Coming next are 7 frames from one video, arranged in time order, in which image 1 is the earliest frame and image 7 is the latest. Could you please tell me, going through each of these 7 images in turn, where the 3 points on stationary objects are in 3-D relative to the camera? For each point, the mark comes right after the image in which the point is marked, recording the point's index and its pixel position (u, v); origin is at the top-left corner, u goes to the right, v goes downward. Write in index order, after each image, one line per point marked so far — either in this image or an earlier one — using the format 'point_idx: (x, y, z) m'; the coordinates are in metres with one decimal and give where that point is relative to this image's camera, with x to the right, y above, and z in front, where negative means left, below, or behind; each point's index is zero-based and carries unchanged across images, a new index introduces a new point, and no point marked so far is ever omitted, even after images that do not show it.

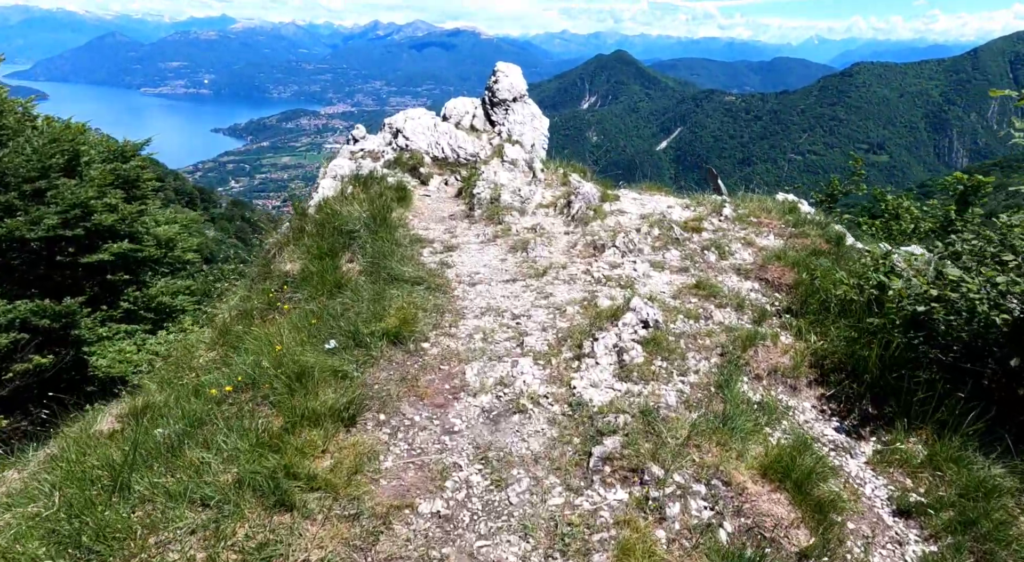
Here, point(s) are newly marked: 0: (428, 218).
0: (-1.9, +1.4, +16.6) m
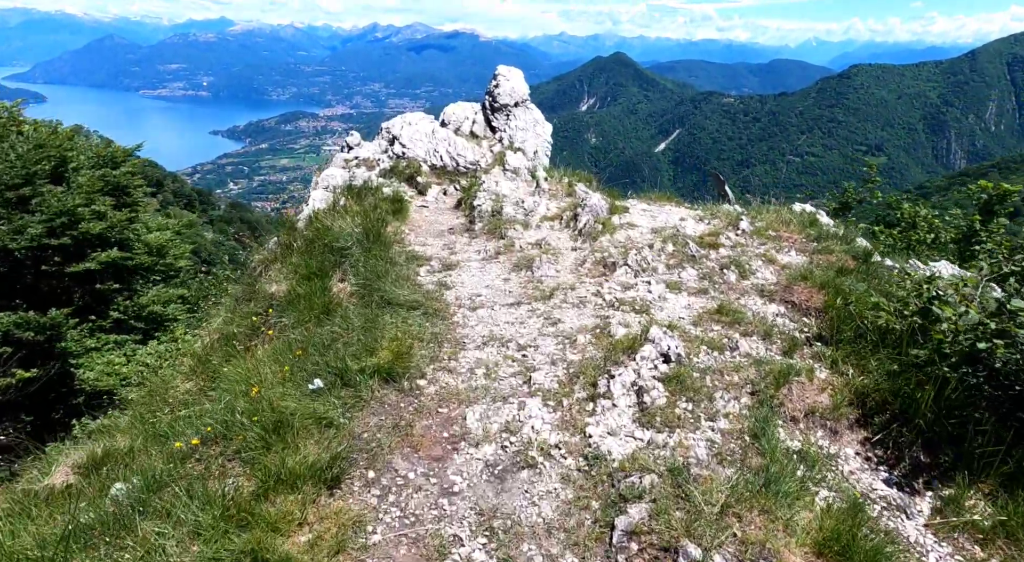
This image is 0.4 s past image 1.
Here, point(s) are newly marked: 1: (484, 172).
0: (-1.8, +1.0, +15.6) m
1: (-0.7, +2.8, +19.5) m
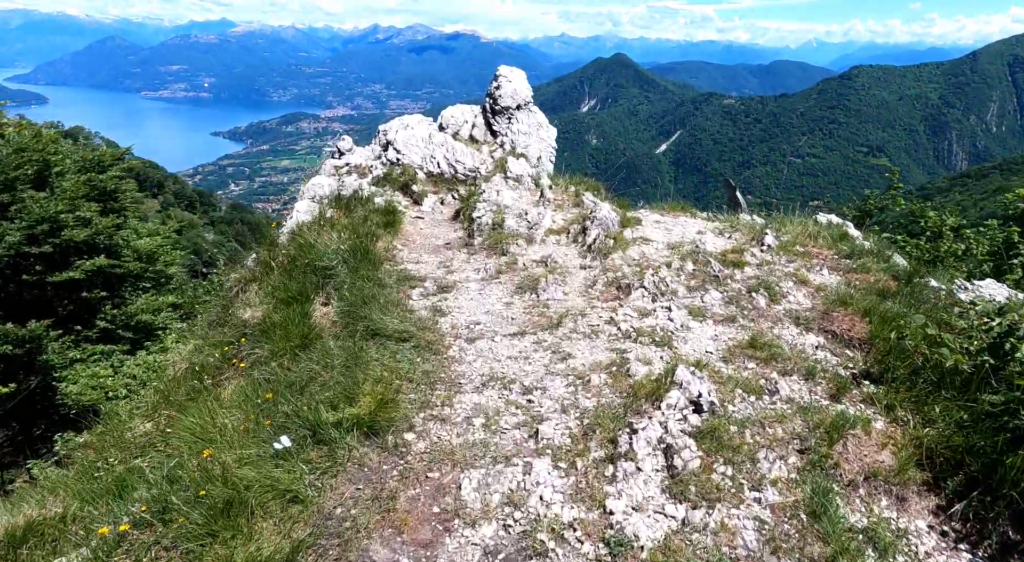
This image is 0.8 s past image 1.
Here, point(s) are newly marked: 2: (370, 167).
0: (-1.8, +0.6, +14.3) m
1: (-0.7, +2.5, +18.1) m
2: (-3.7, +2.9, +19.0) m
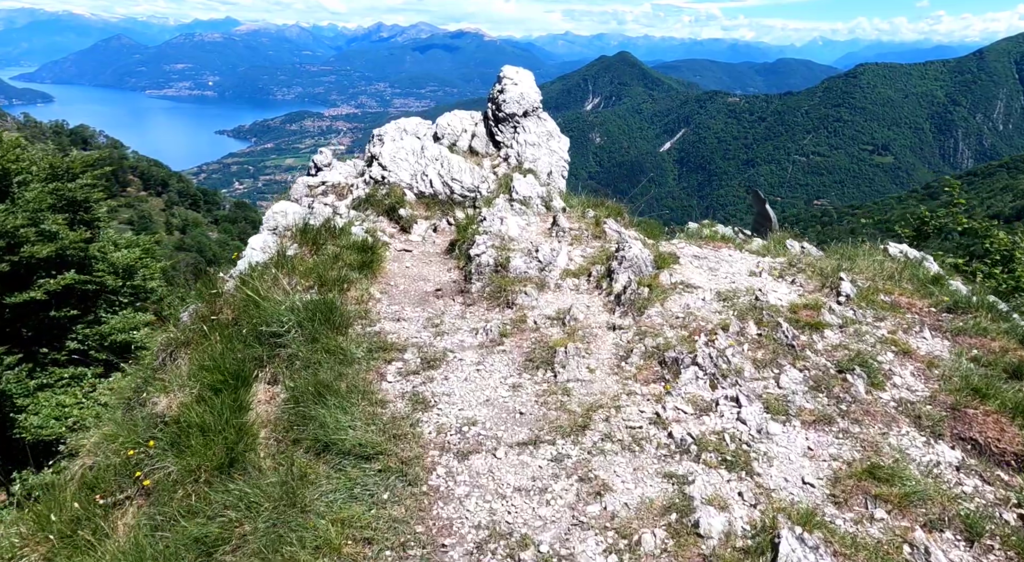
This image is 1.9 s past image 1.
0: (-1.7, -0.2, +11.4) m
1: (-0.6, +1.6, +15.2) m
2: (-3.5, +2.1, +16.1) m
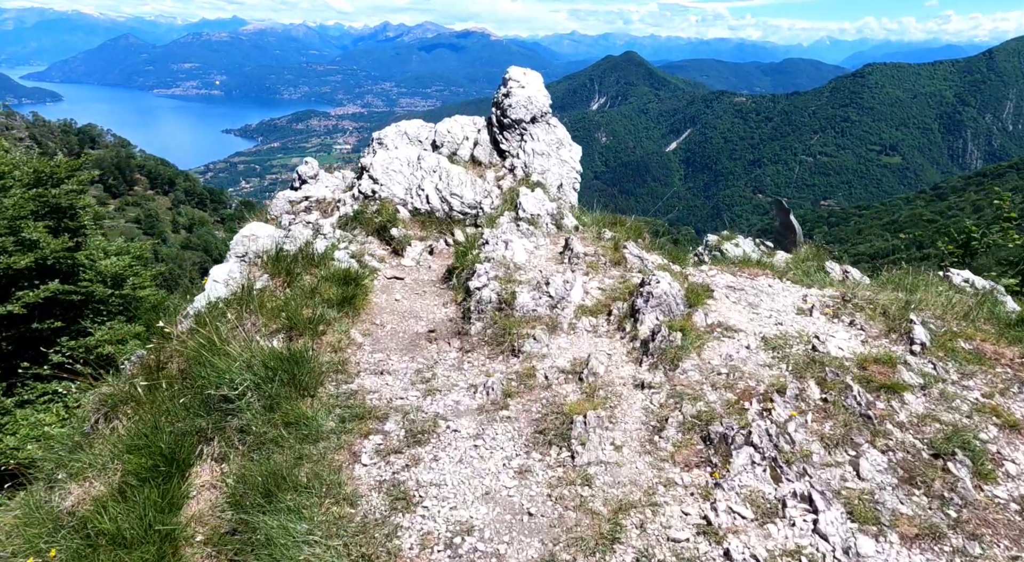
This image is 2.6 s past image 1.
0: (-1.6, -0.8, +9.6) m
1: (-0.4, +1.1, +13.4) m
2: (-3.4, +1.5, +14.3) m
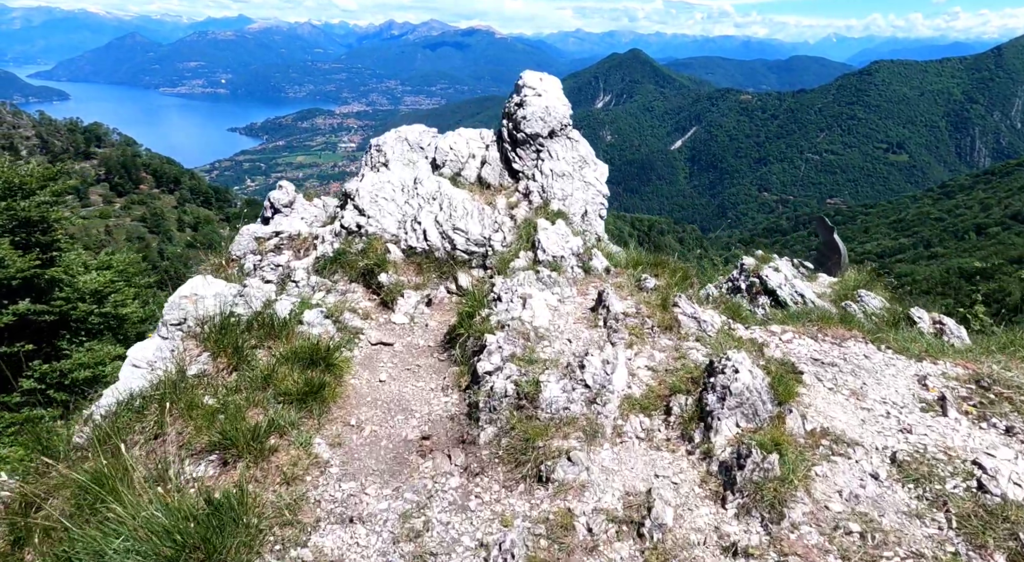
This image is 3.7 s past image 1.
0: (-1.4, -1.6, +7.0) m
1: (-0.2, +0.2, +10.8) m
2: (-3.2, +0.7, +11.7) m
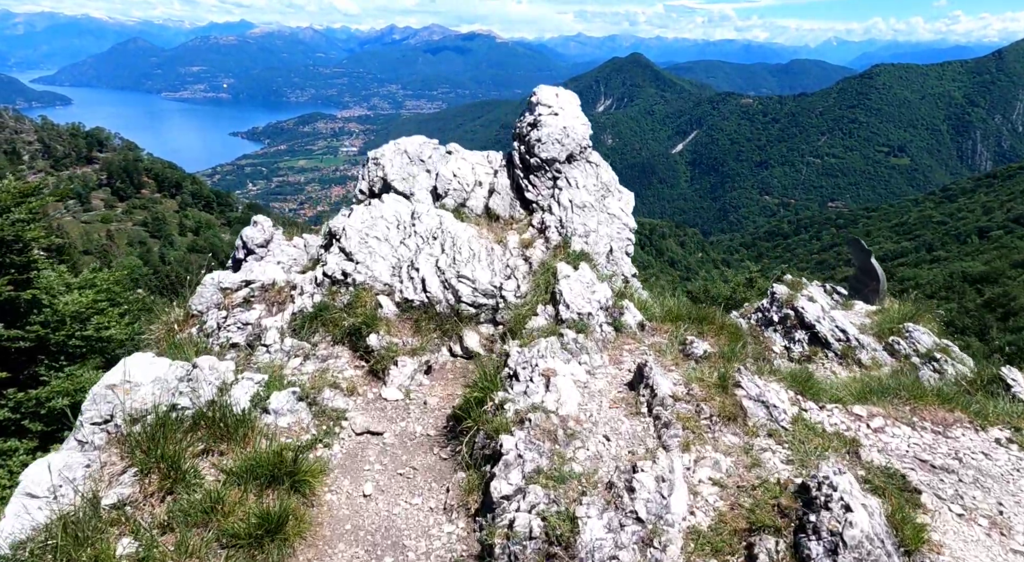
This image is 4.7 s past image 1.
0: (-1.1, -2.4, +5.0) m
1: (0.0, -0.6, +8.8) m
2: (-2.9, -0.1, +9.7) m
